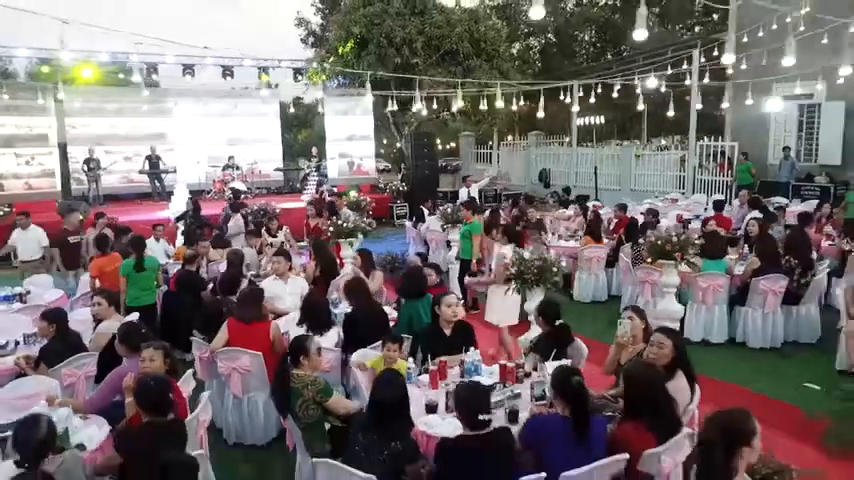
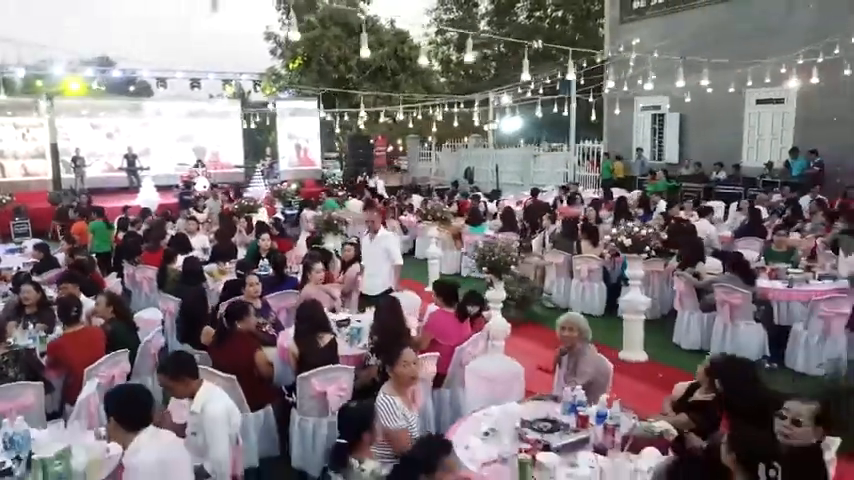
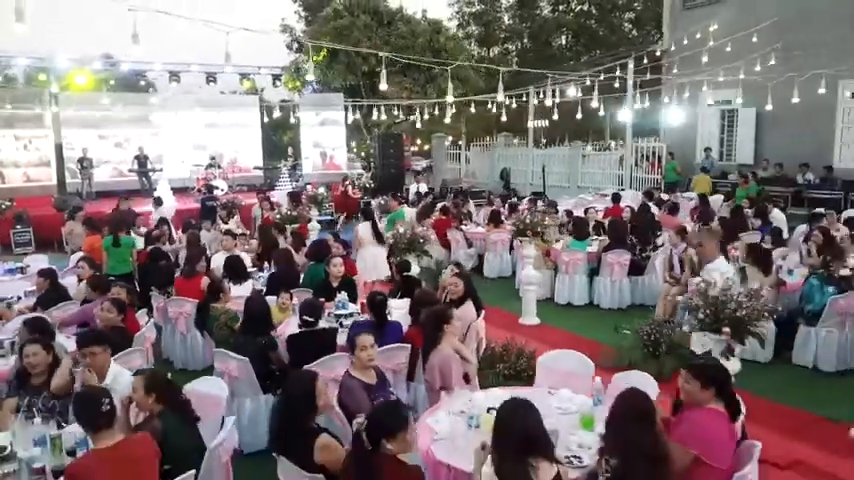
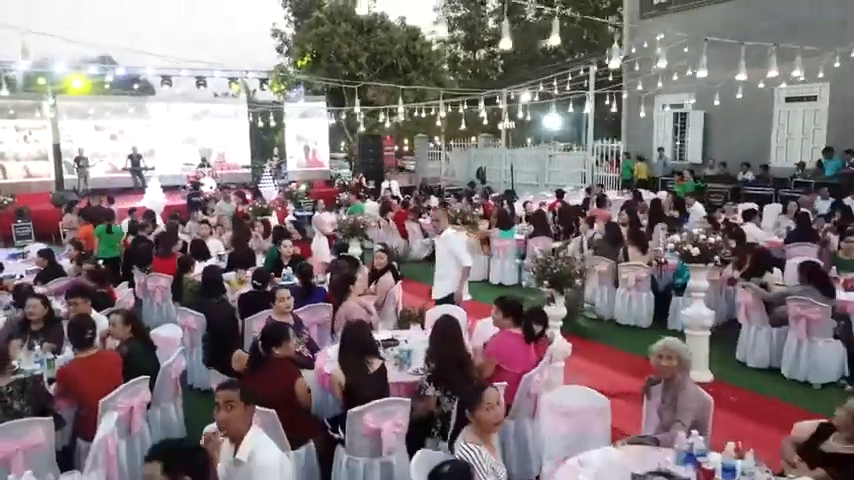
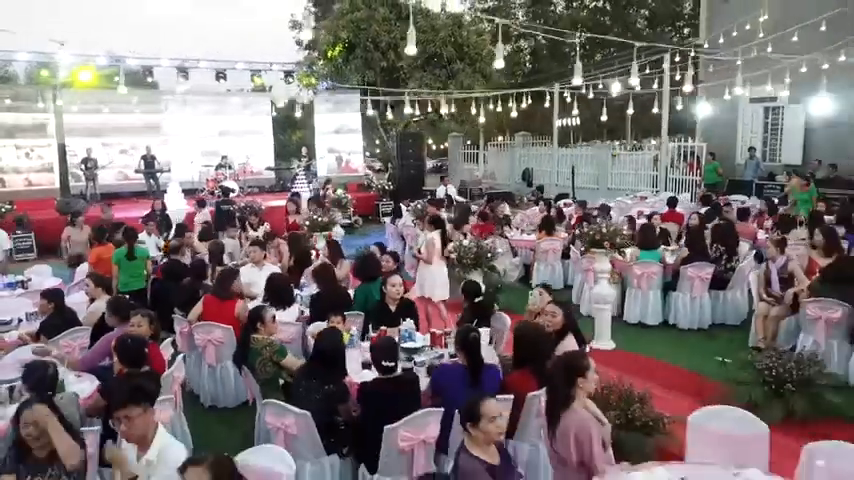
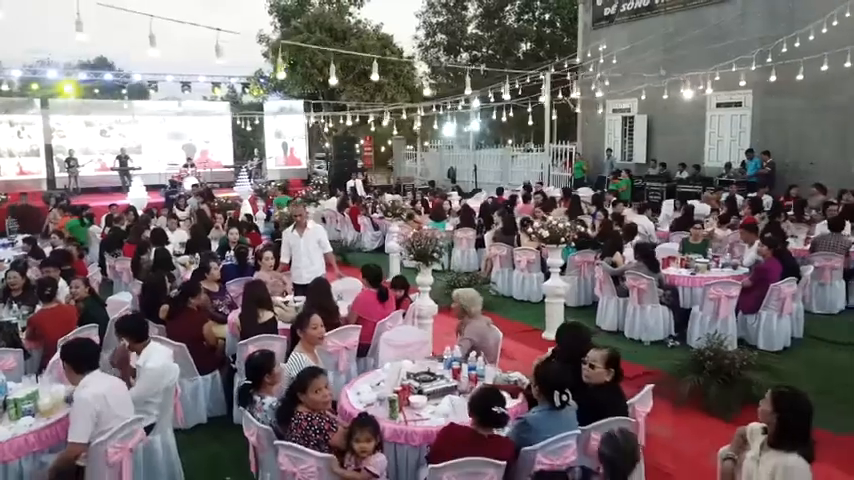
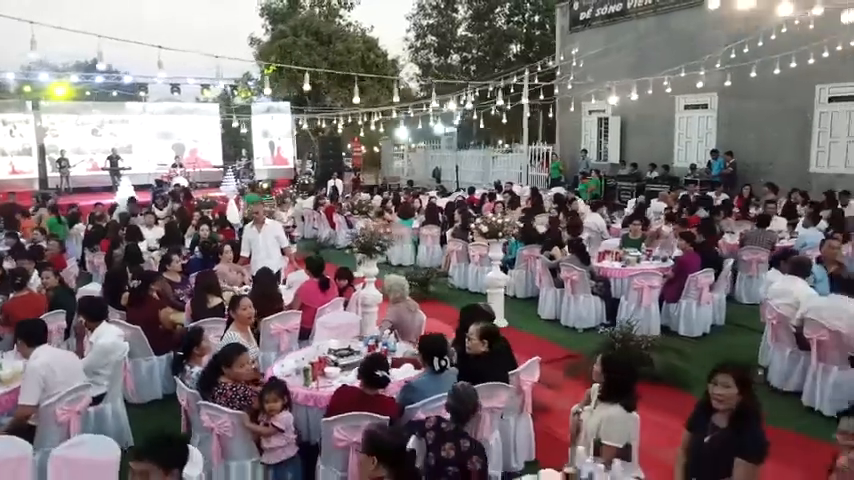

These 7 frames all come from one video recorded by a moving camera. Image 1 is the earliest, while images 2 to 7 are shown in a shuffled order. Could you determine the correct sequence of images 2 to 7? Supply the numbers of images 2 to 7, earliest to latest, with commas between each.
5, 3, 4, 2, 6, 7
